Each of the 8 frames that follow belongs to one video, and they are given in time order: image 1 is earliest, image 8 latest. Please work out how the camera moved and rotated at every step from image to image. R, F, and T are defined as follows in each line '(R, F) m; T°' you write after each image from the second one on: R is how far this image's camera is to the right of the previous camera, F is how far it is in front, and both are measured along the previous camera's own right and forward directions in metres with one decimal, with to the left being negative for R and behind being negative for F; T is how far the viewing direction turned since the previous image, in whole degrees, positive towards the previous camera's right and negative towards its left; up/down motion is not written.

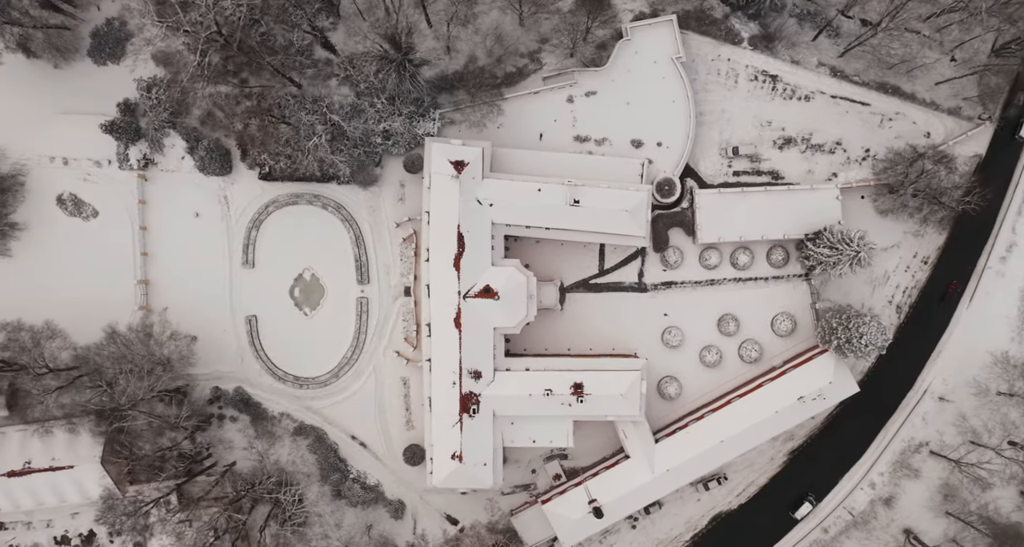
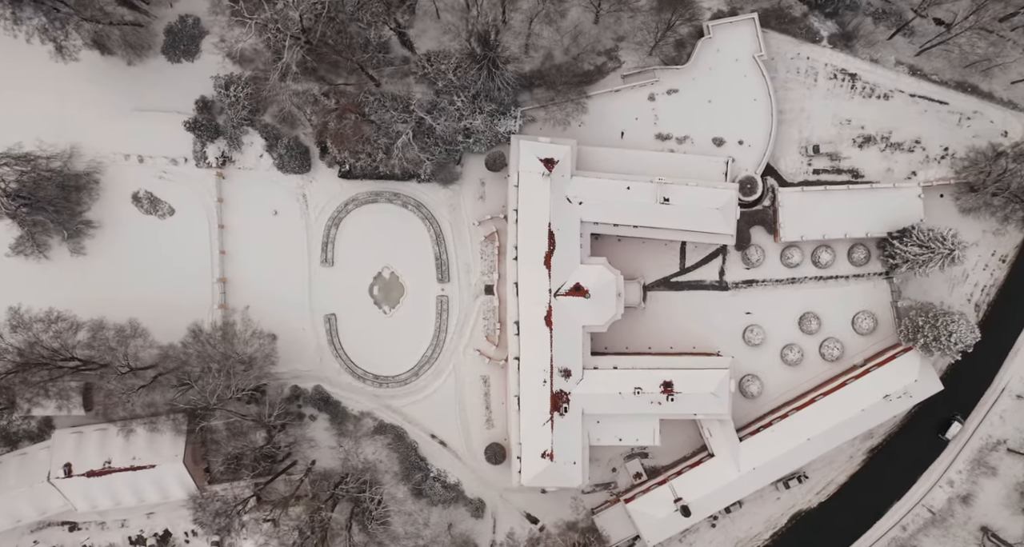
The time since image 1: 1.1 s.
(-6.1, +0.1) m; 0°
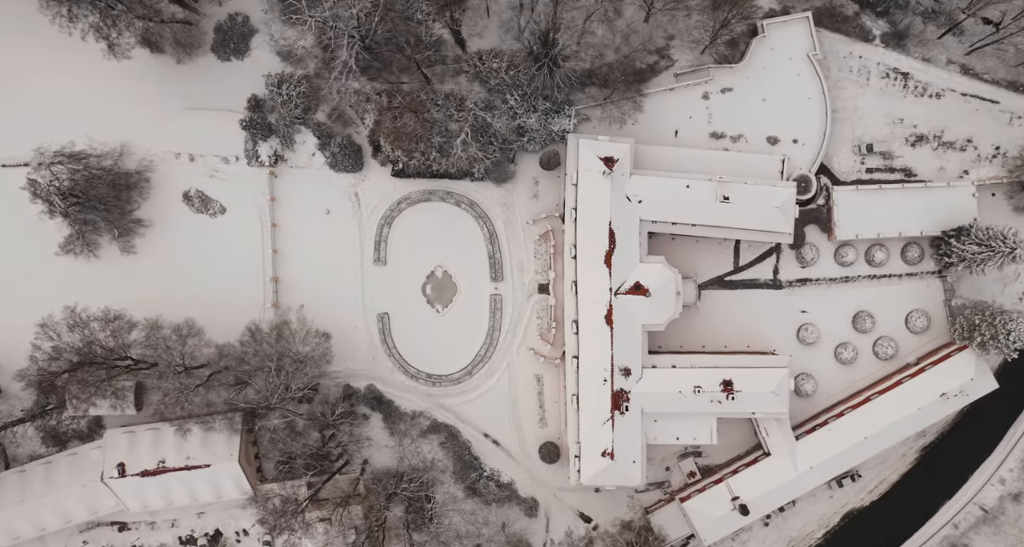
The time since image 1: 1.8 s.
(-4.1, +0.1) m; 0°
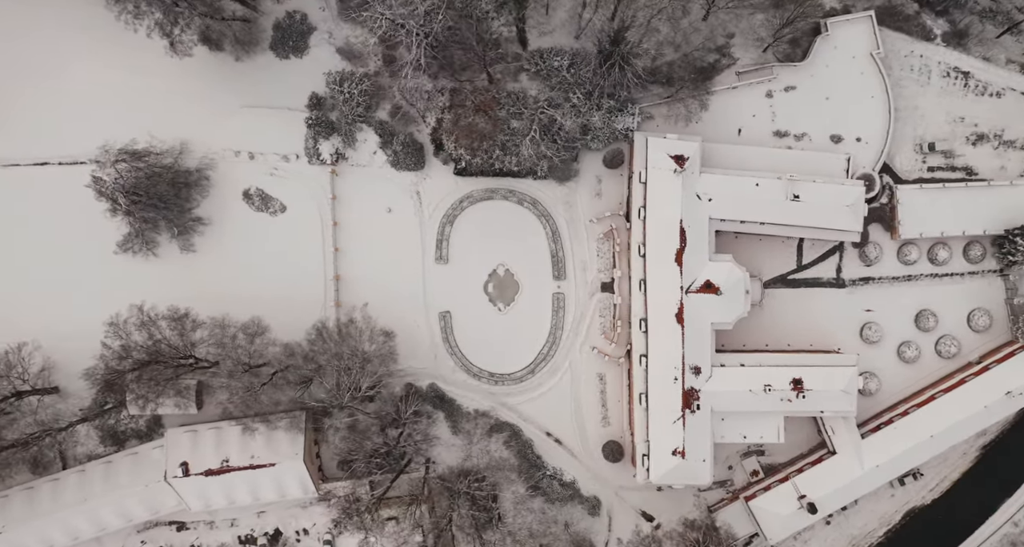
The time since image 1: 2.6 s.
(-4.8, +0.1) m; 0°
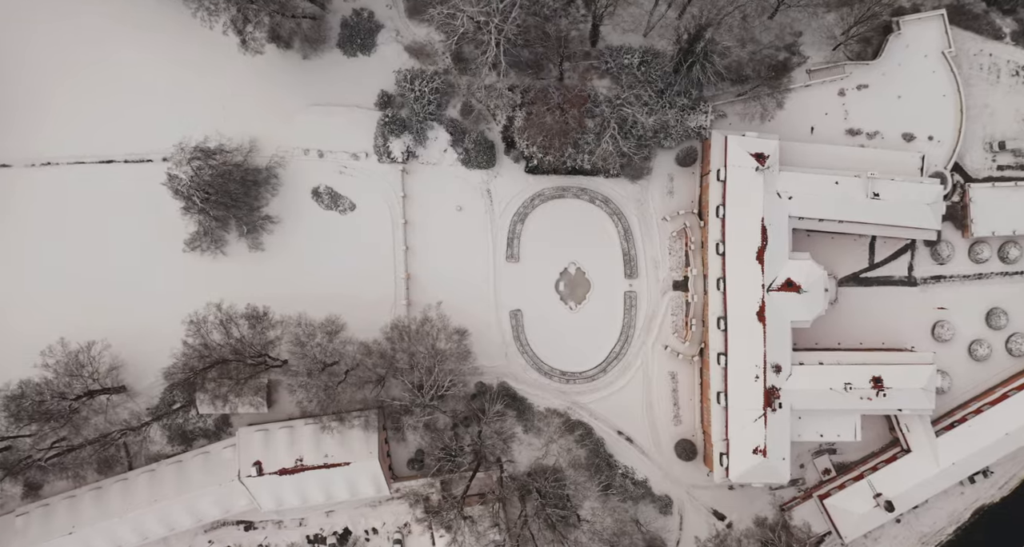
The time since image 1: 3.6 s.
(-5.4, +0.1) m; 0°
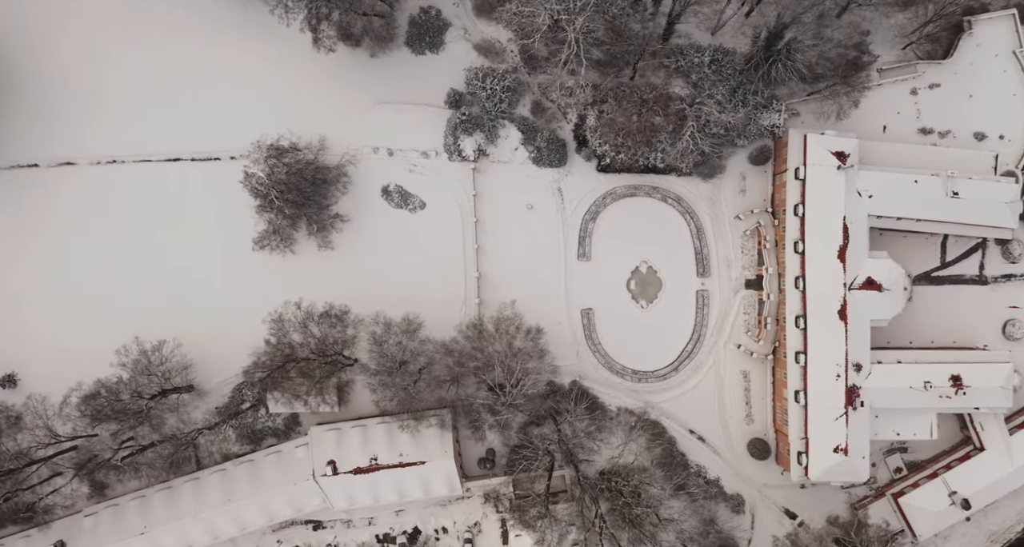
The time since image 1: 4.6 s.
(-5.5, +0.1) m; 0°
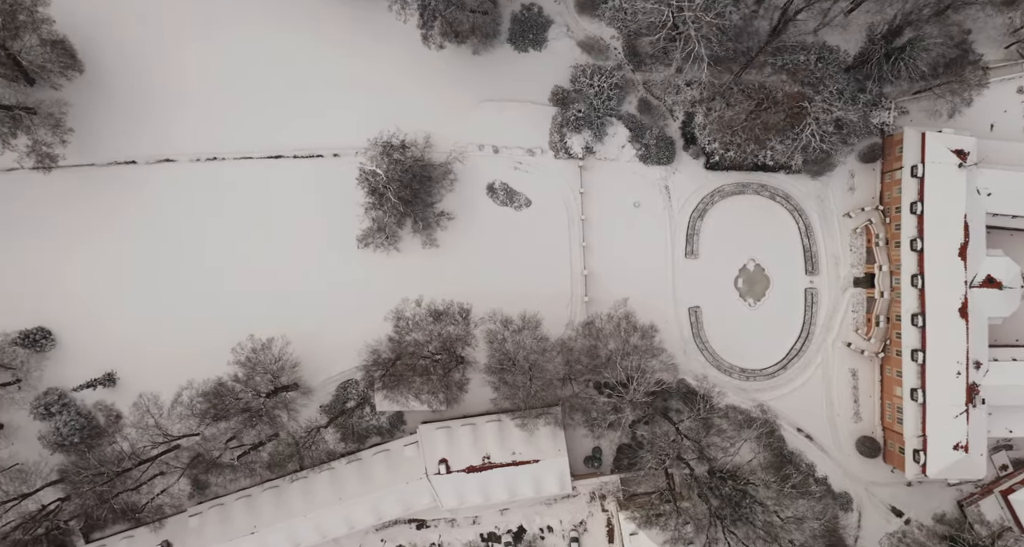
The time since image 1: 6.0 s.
(-8.2, +0.2) m; +1°
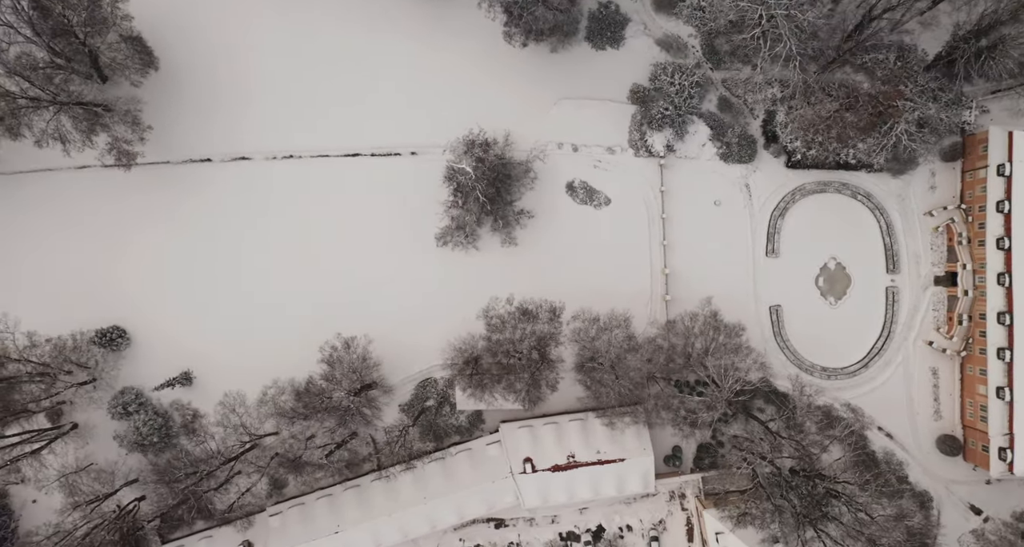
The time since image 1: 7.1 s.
(-6.2, +0.1) m; 0°
